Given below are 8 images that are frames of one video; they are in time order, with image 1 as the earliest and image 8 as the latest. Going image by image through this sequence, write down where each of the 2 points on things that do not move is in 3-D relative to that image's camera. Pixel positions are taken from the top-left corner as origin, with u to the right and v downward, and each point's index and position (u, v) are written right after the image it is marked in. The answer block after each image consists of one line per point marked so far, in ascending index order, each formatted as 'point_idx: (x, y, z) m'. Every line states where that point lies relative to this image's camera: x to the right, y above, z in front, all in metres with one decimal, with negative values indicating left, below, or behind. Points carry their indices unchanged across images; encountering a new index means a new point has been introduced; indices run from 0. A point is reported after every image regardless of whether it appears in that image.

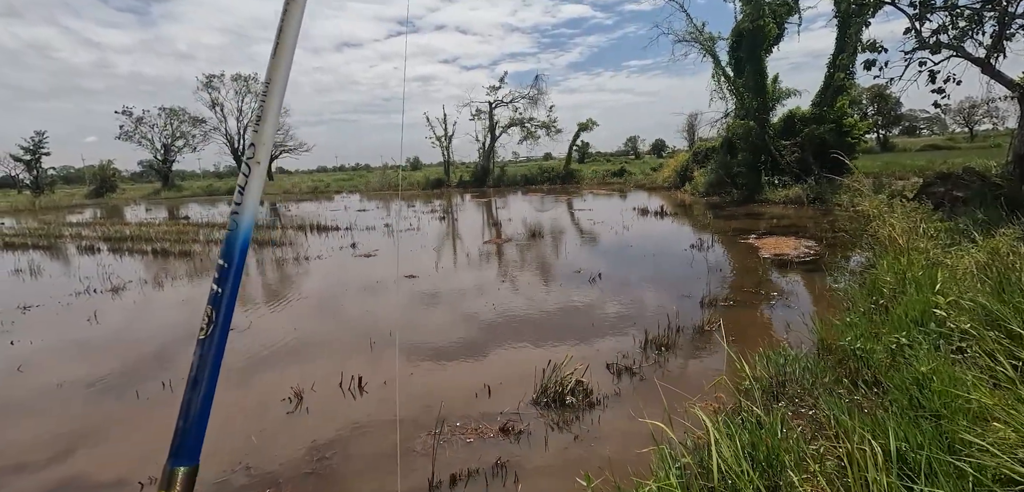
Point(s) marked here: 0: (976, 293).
0: (+3.7, -0.4, +3.9) m
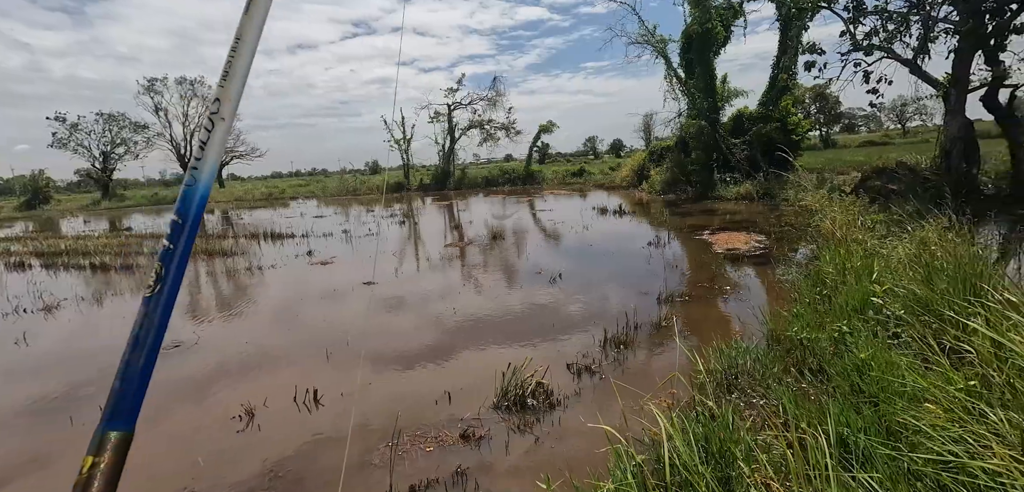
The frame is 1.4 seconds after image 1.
0: (+3.4, -0.3, +4.1) m
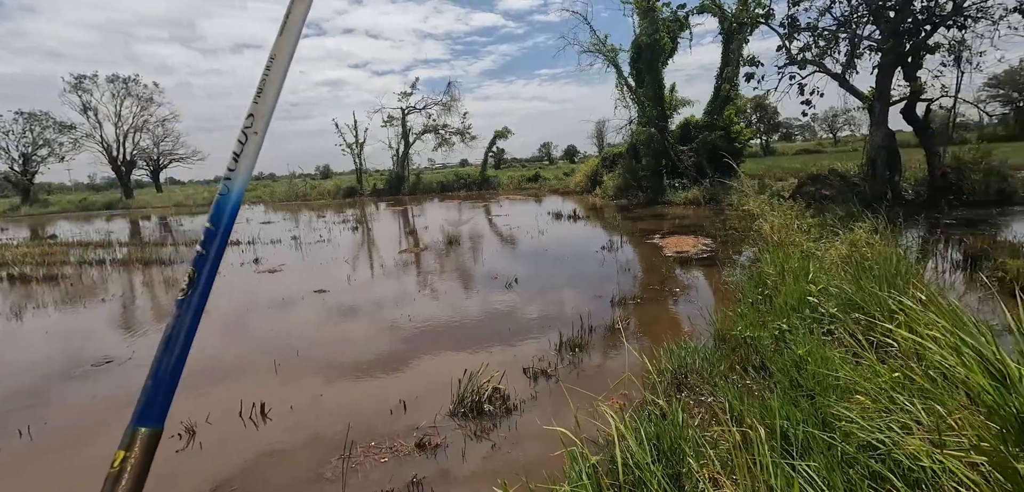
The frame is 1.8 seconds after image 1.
0: (+3.0, -0.3, +4.4) m
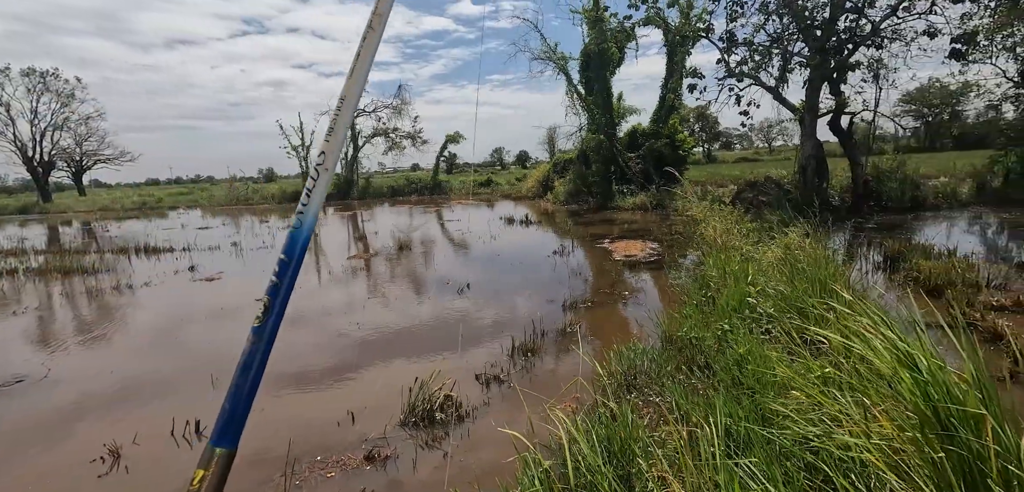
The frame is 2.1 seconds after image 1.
0: (+2.5, -0.4, +4.6) m
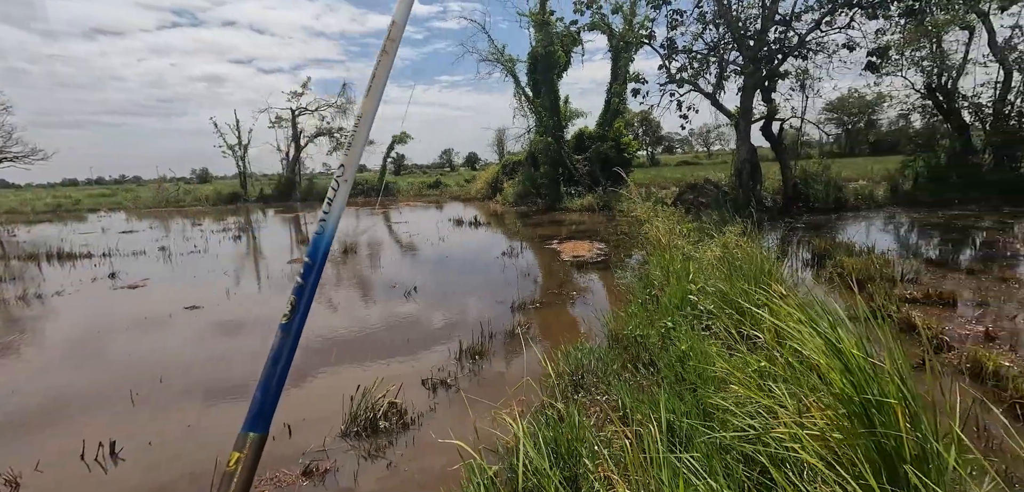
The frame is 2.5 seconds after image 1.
0: (+2.0, -0.3, +4.8) m
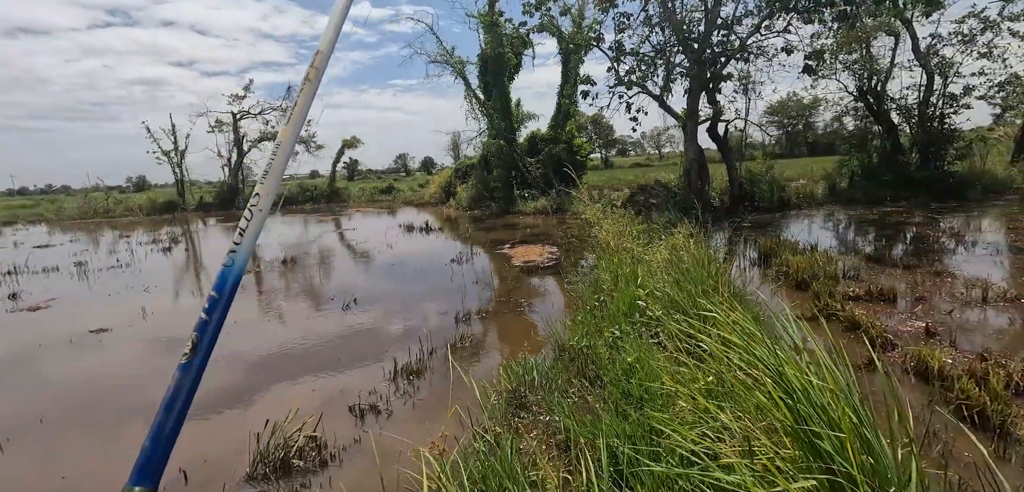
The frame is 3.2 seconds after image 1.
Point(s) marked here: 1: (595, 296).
0: (+1.5, -0.4, +4.6) m
1: (+1.0, -0.6, +5.7) m
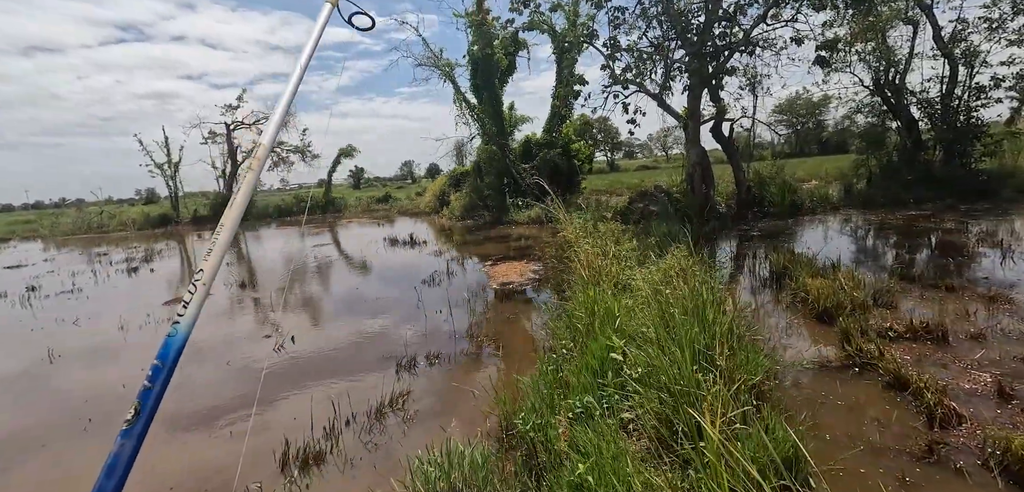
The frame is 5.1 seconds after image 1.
0: (+1.0, -0.6, +3.5) m
1: (+0.5, -0.9, +4.6) m
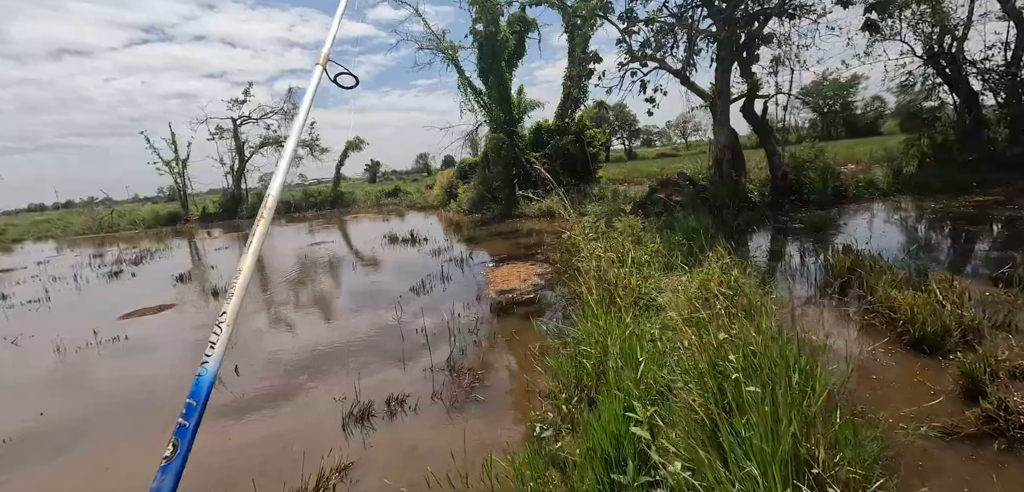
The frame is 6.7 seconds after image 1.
0: (+0.8, -0.7, +2.2) m
1: (+0.4, -1.0, +3.3) m
